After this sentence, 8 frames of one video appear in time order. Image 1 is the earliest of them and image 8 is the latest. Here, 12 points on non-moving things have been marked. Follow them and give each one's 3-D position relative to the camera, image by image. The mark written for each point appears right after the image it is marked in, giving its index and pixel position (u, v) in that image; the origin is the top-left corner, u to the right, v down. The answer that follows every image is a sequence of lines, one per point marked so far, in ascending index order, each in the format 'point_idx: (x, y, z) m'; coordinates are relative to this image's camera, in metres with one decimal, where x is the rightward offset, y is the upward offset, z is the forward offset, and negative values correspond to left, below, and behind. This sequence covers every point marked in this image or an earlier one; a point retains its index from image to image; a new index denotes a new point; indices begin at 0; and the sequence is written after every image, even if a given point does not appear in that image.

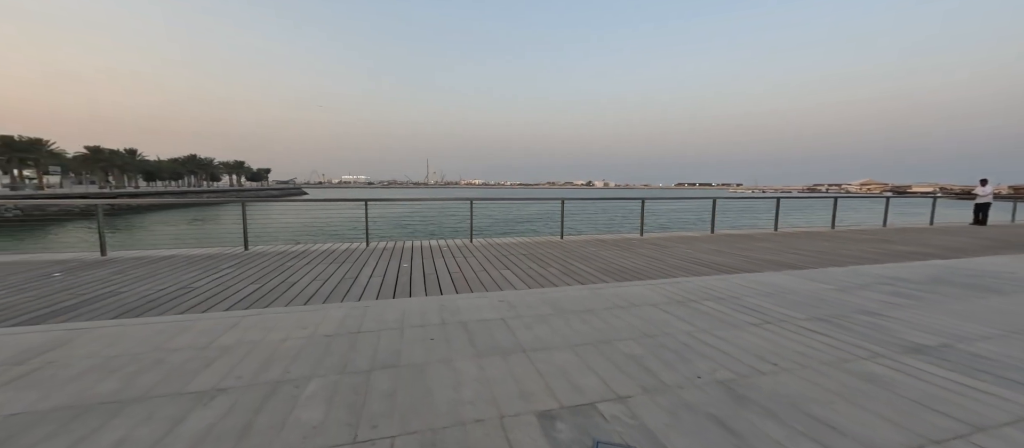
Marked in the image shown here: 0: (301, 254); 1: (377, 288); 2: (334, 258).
0: (-2.6, -0.4, +4.4) m
1: (-1.1, -0.5, +2.9) m
2: (-2.1, -0.4, +4.1) m
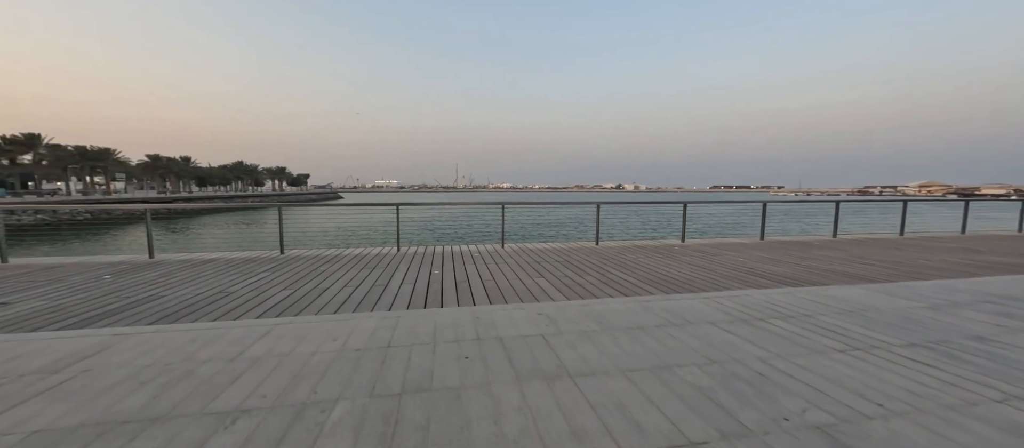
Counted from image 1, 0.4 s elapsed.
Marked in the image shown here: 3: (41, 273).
0: (-2.2, -0.4, +4.4) m
1: (-0.8, -0.6, +2.7) m
2: (-1.7, -0.4, +4.1) m
3: (-4.7, -0.5, +3.5) m
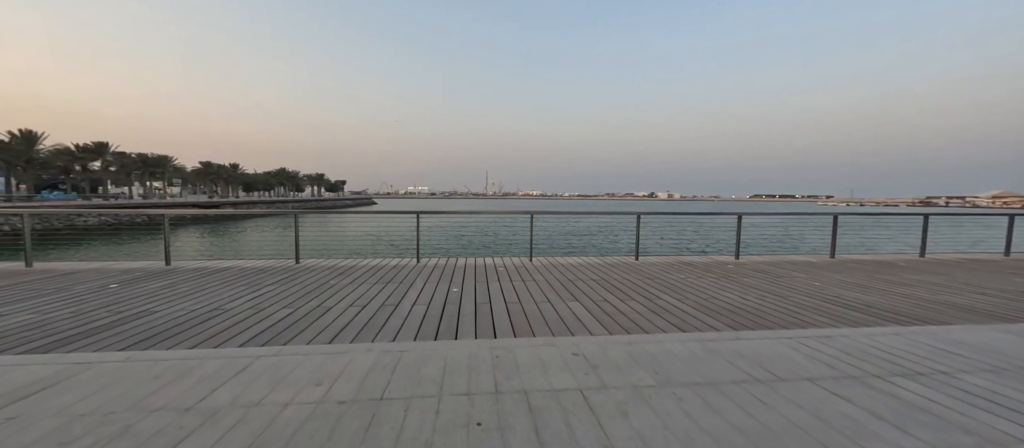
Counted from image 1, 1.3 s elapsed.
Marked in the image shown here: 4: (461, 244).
0: (-1.9, -0.5, +4.1) m
1: (-0.6, -0.6, +2.3) m
2: (-1.4, -0.6, +3.8) m
3: (-4.4, -0.5, +3.5) m
4: (-1.8, -0.8, +12.8) m
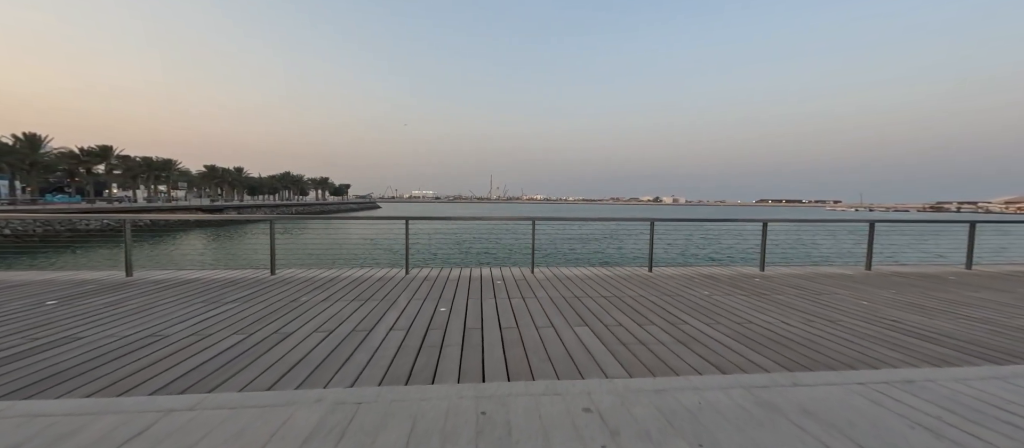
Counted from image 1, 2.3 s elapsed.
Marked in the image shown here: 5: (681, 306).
0: (-1.9, -0.6, +3.7) m
1: (-0.6, -0.7, +1.9) m
2: (-1.4, -0.6, +3.3) m
3: (-4.5, -0.6, +3.1) m
4: (-1.7, -0.9, +12.3) m
5: (+1.4, -0.7, +2.9) m
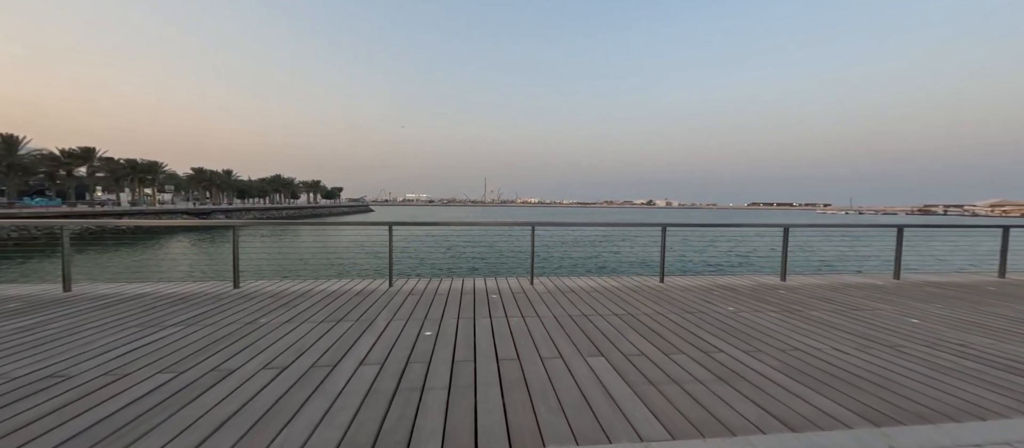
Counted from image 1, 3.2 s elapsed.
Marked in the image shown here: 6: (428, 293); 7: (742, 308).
0: (-1.9, -0.7, +3.2) m
1: (-0.6, -0.7, +1.5) m
2: (-1.4, -0.7, +2.9) m
3: (-4.5, -0.7, +2.6) m
4: (-1.9, -1.1, +11.9) m
5: (+1.4, -0.7, +2.5) m
6: (-0.8, -0.7, +3.4) m
7: (+1.9, -0.7, +2.9) m
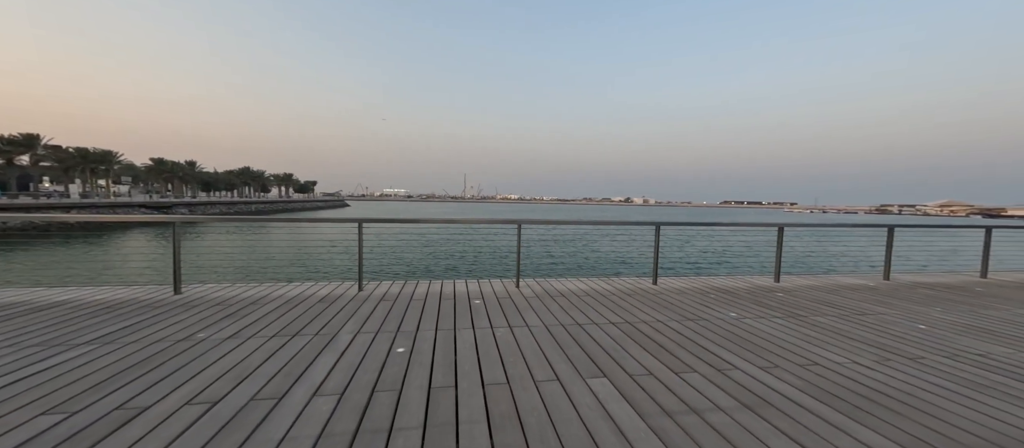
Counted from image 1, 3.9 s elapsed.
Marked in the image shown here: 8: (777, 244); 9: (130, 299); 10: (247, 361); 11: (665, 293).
0: (-2.1, -0.6, +2.8) m
1: (-0.7, -0.7, +1.1) m
2: (-1.5, -0.7, +2.5) m
3: (-4.6, -0.6, +2.0) m
4: (-2.5, -0.9, +11.5) m
5: (+1.3, -0.7, +2.2) m
6: (-0.9, -0.6, +3.0) m
7: (+1.8, -0.7, +2.7) m
8: (+2.8, -0.2, +3.8) m
9: (-3.1, -0.6, +2.9) m
10: (-1.3, -0.7, +1.8) m
11: (+1.4, -0.6, +3.3) m
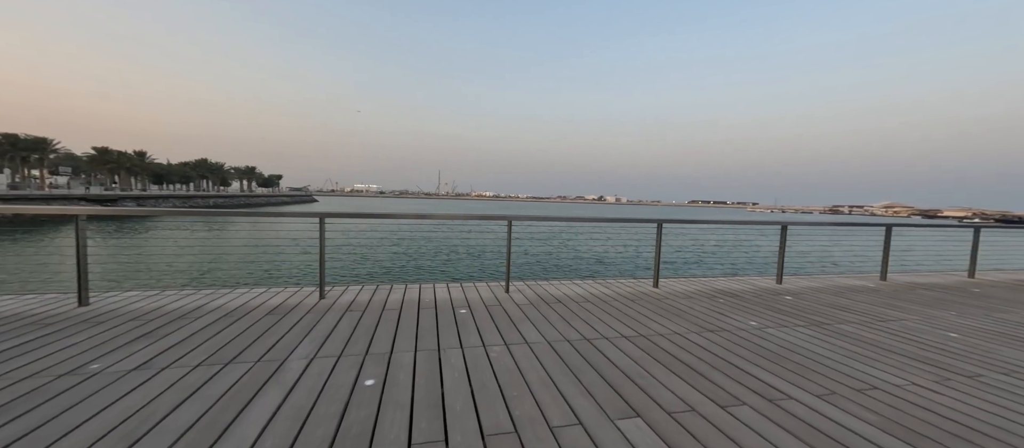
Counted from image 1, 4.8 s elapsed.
0: (-2.1, -0.6, +2.3) m
1: (-0.6, -0.7, +0.7) m
2: (-1.5, -0.6, +2.0) m
3: (-4.5, -0.6, +1.3) m
4: (-3.2, -0.8, +10.9) m
5: (+1.2, -0.7, +1.9) m
6: (-1.0, -0.6, +2.5) m
7: (+1.7, -0.7, +2.5) m
8: (+2.7, -0.2, +3.6) m
9: (-3.1, -0.5, +2.2) m
10: (-1.3, -0.7, +1.3) m
11: (+1.3, -0.6, +3.0) m
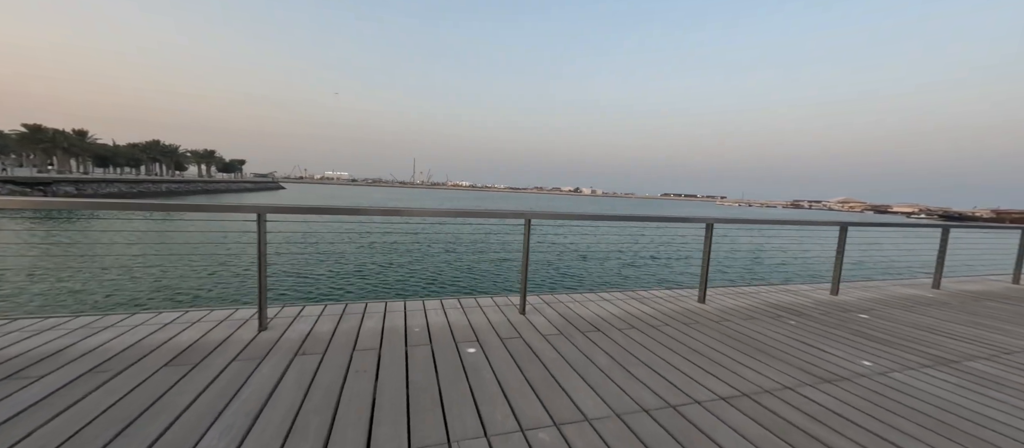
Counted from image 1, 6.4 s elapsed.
0: (-1.9, -0.6, +1.4) m
1: (-0.3, -0.8, -0.1) m
2: (-1.4, -0.6, +1.2) m
3: (-4.3, -0.6, +0.3) m
4: (-3.6, -0.6, +9.9) m
5: (+1.4, -0.7, +1.3) m
6: (-0.8, -0.6, +1.7) m
7: (+1.9, -0.7, +1.9) m
8: (+2.8, -0.2, +3.0) m
9: (-3.0, -0.5, +1.3) m
10: (-1.1, -0.7, +0.5) m
11: (+1.4, -0.6, +2.4) m
